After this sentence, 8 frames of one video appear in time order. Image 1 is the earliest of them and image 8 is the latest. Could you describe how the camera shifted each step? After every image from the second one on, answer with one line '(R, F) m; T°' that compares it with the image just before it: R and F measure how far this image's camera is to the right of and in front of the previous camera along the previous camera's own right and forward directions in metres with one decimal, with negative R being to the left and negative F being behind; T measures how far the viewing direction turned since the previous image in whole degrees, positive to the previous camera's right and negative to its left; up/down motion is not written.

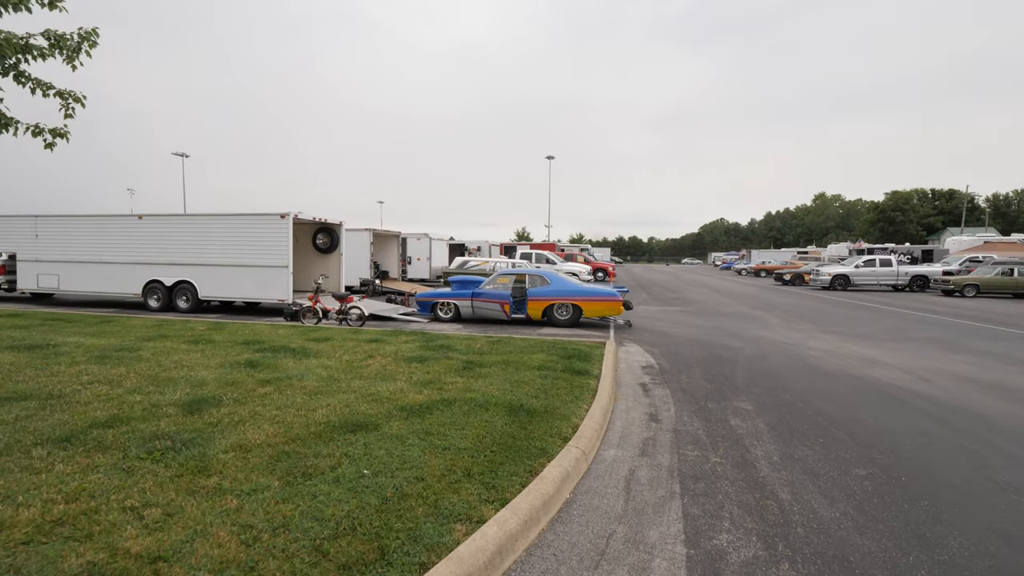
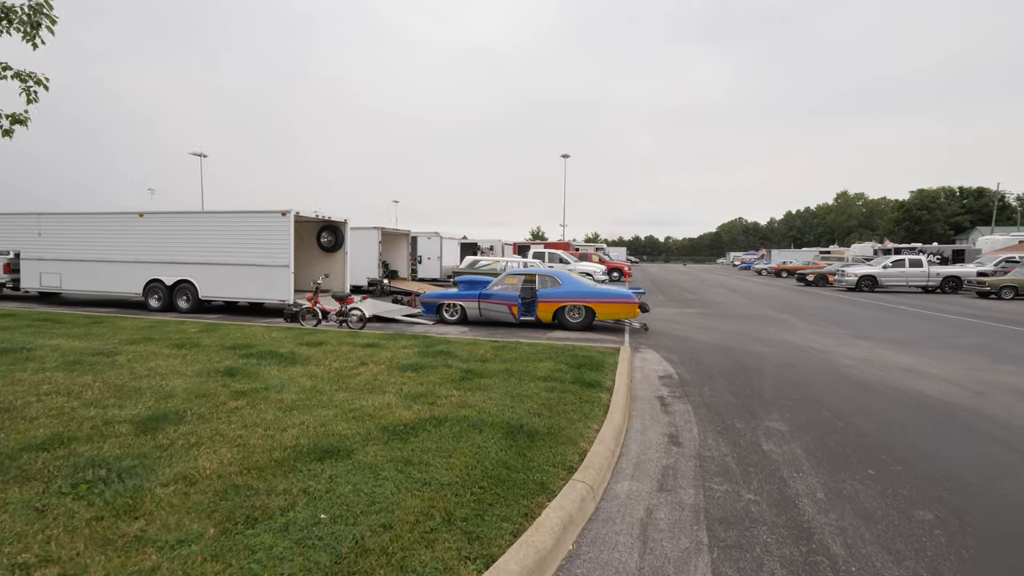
(+0.1, +0.7) m; -2°
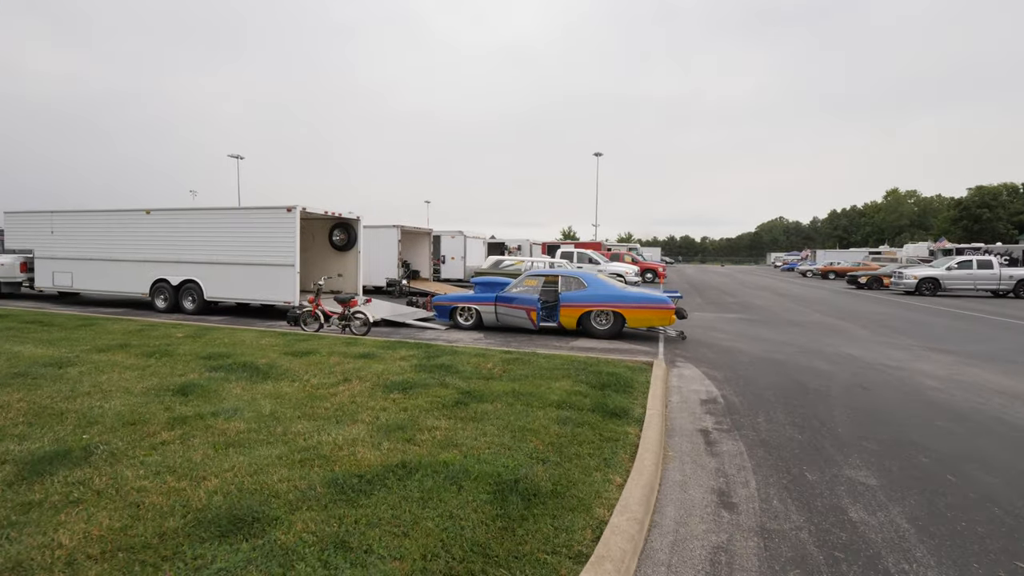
(+0.3, +1.2) m; -4°
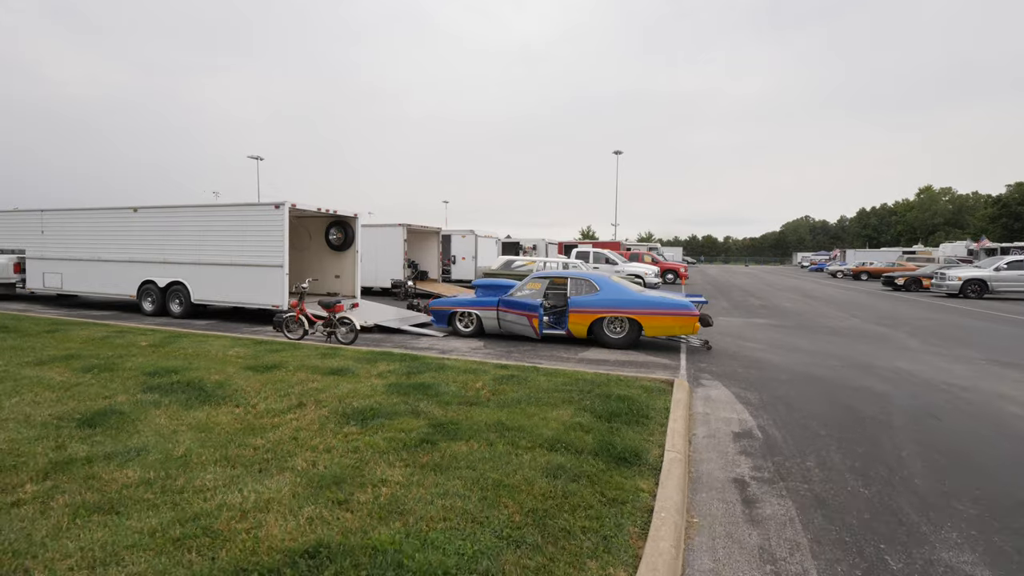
(+0.3, +1.1) m; -2°
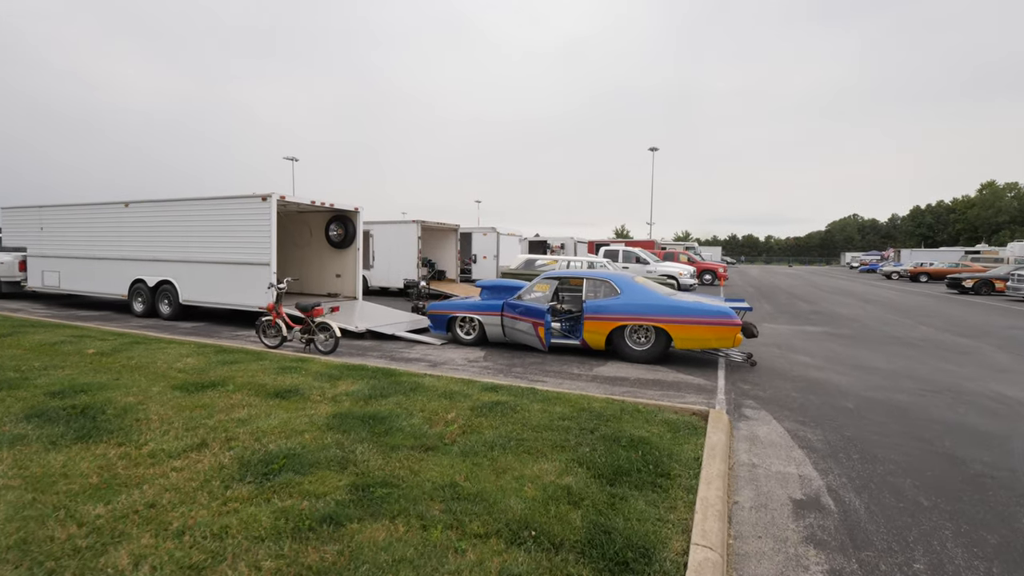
(+0.5, +1.4) m; -4°
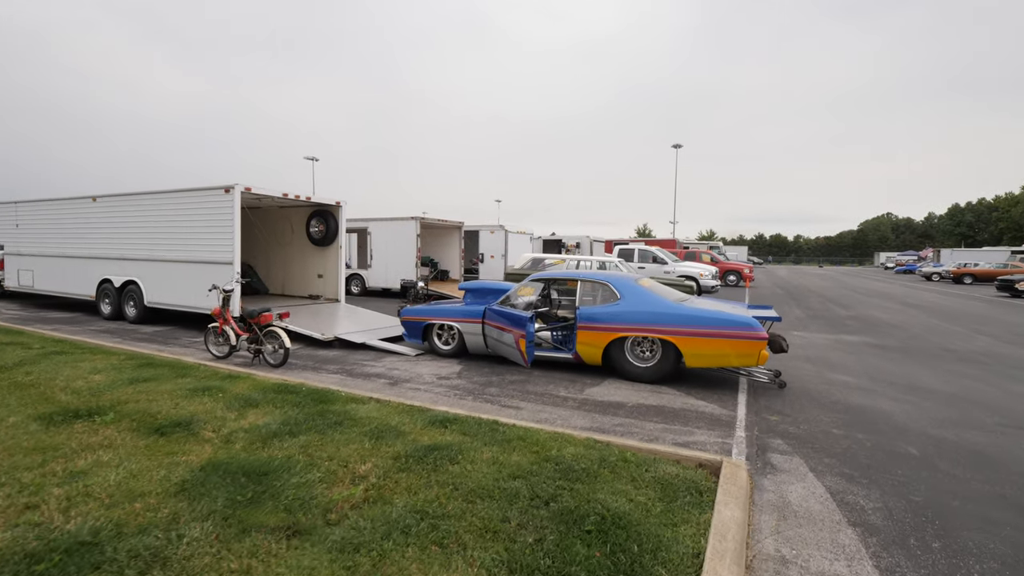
(+0.6, +1.2) m; -3°
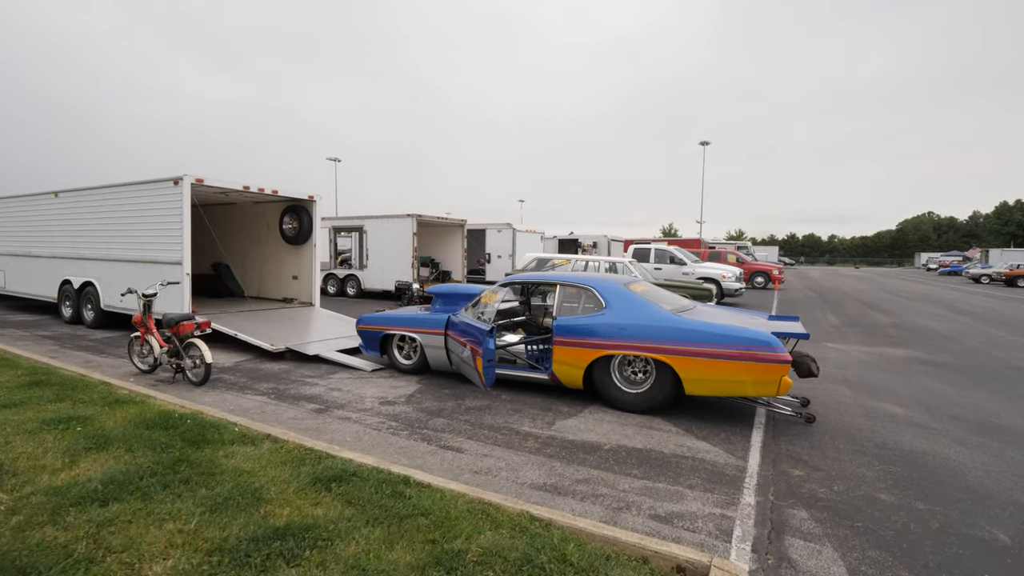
(+0.7, +1.2) m; -3°
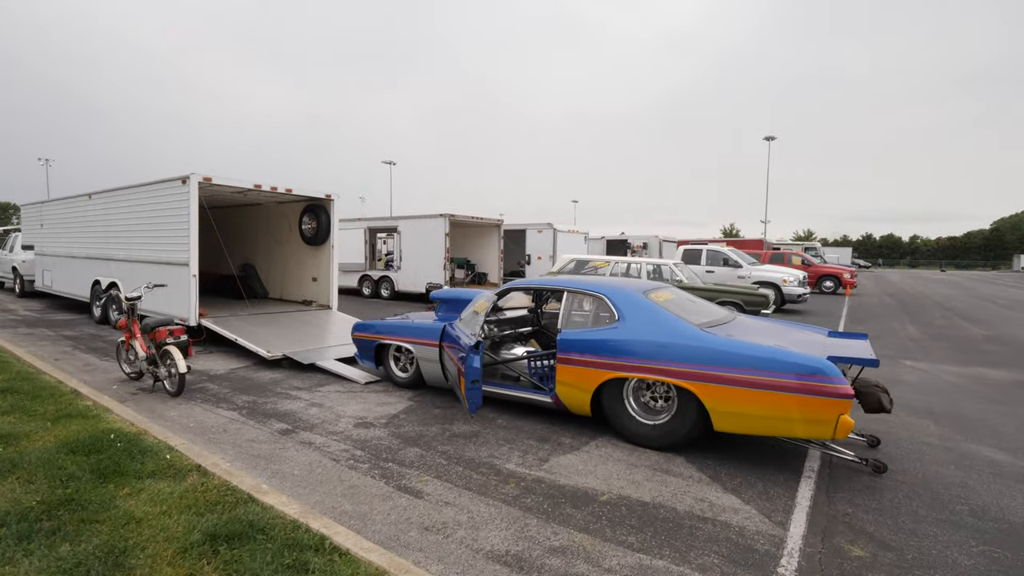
(+0.5, +0.8) m; -6°
